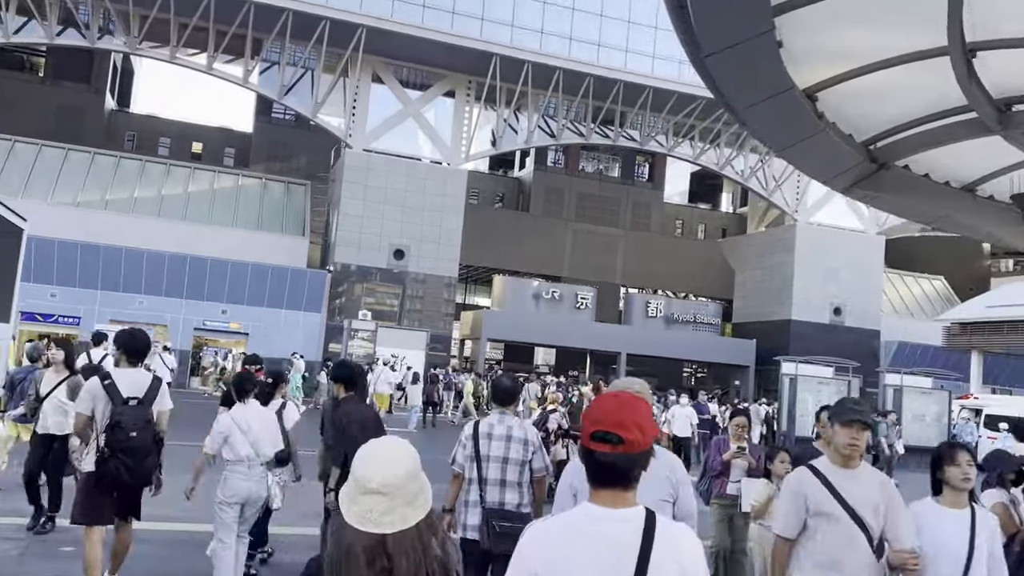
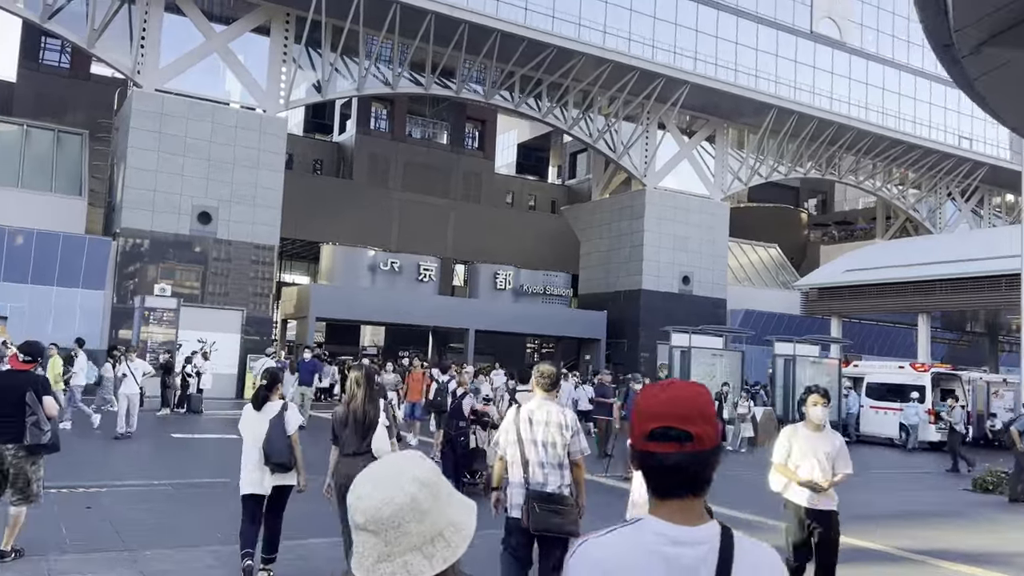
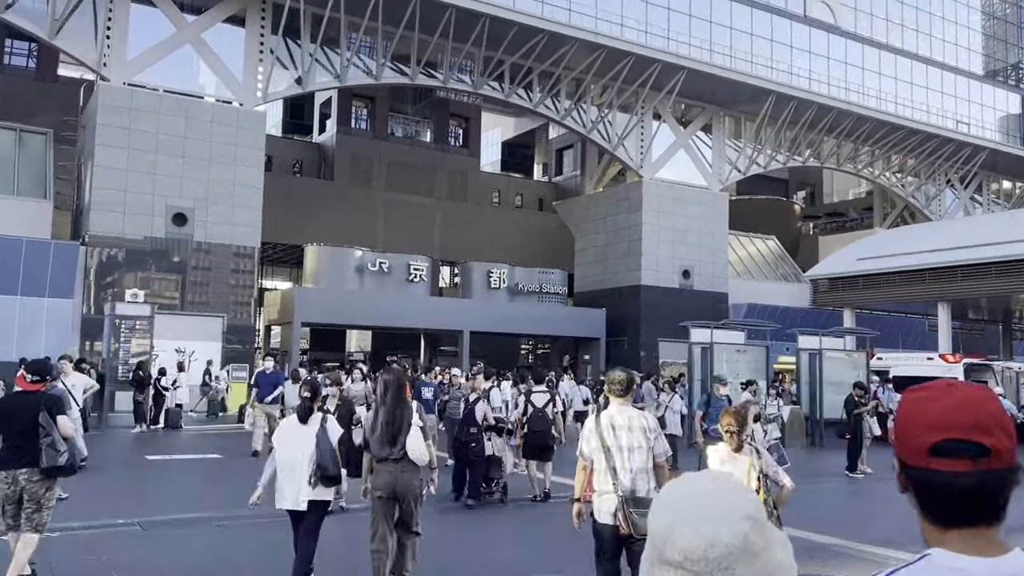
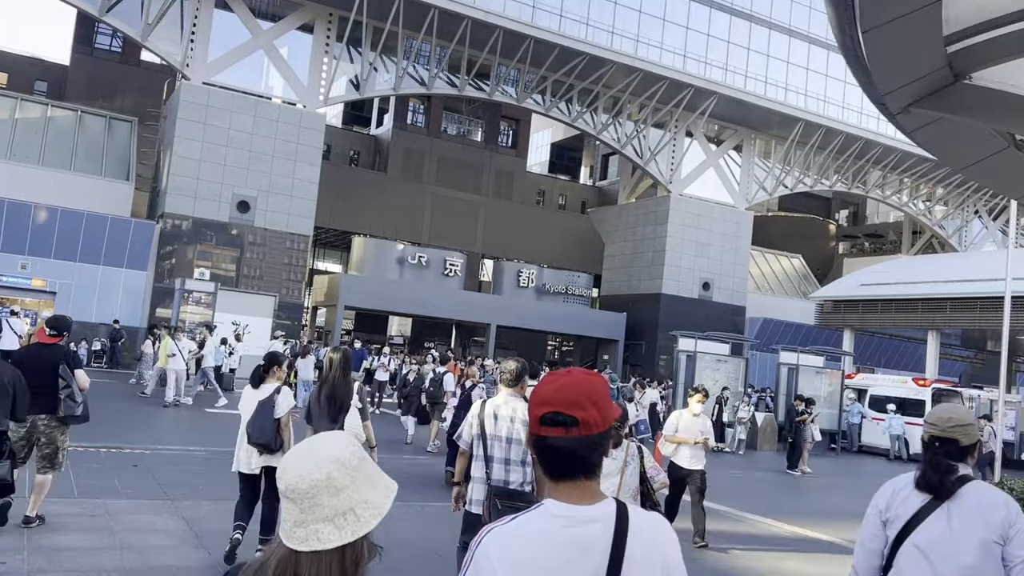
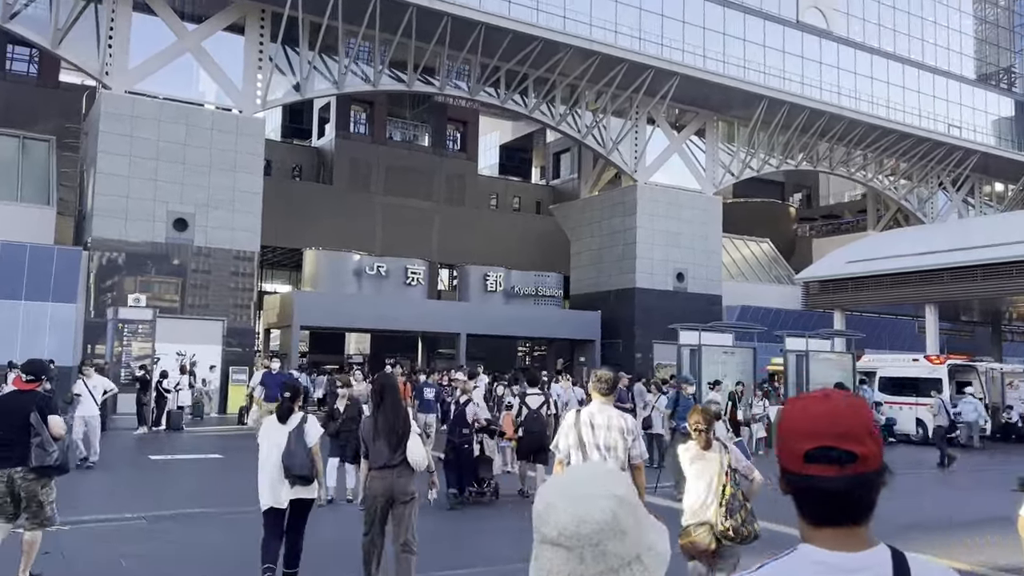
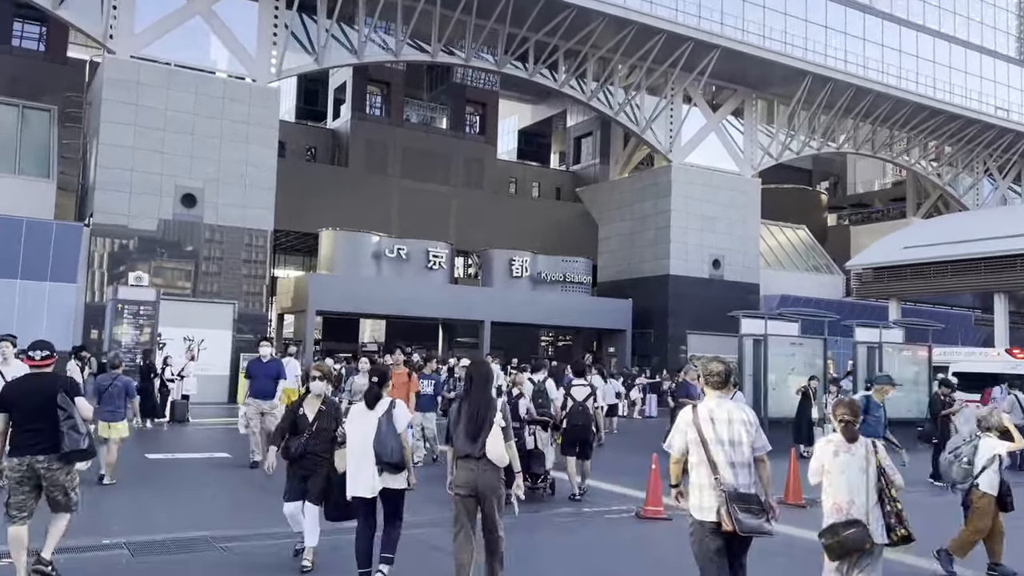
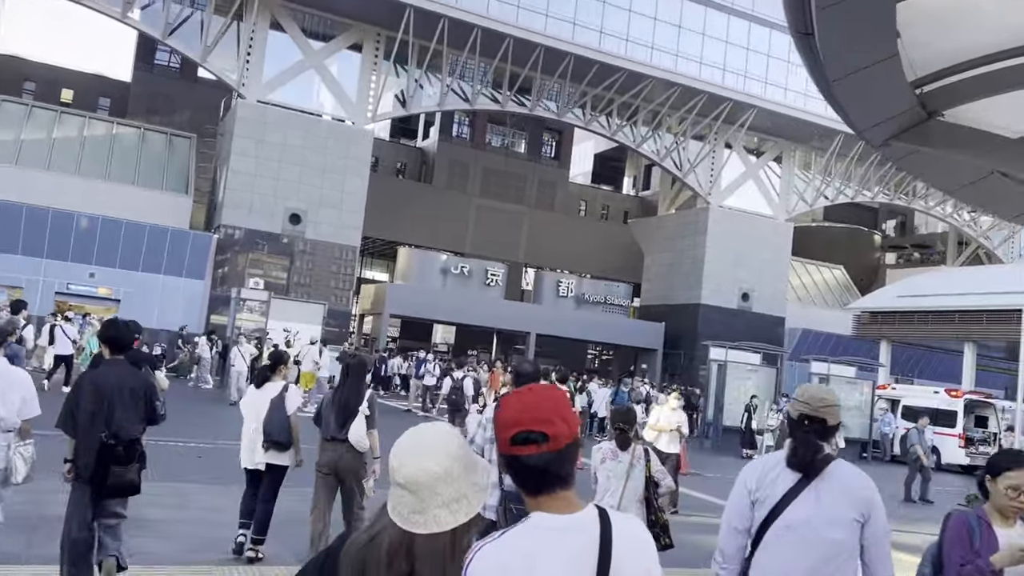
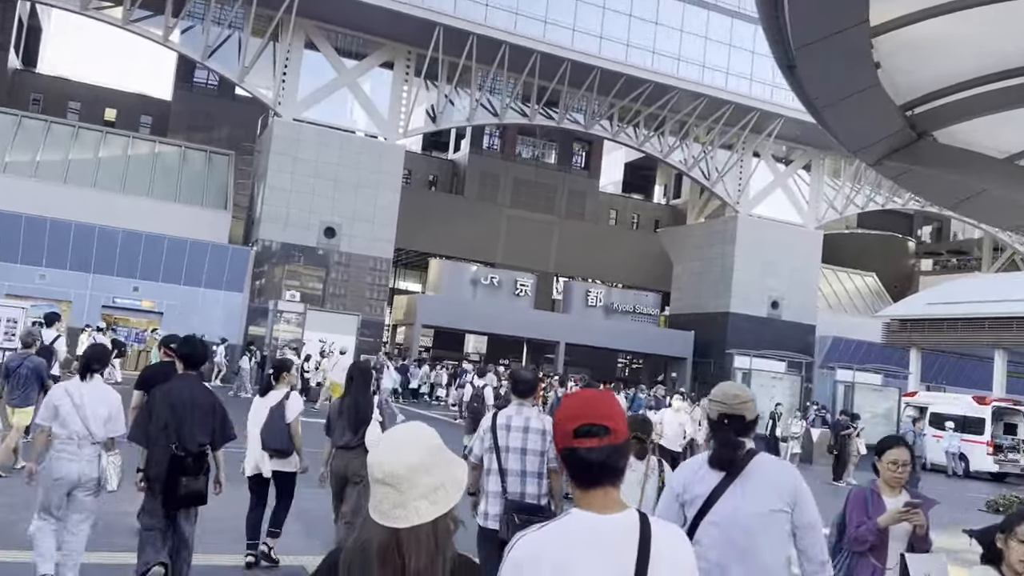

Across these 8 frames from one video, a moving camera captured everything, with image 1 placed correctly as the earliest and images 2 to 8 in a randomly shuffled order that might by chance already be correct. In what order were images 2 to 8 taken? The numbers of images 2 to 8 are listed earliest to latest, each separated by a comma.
8, 7, 4, 2, 5, 3, 6
